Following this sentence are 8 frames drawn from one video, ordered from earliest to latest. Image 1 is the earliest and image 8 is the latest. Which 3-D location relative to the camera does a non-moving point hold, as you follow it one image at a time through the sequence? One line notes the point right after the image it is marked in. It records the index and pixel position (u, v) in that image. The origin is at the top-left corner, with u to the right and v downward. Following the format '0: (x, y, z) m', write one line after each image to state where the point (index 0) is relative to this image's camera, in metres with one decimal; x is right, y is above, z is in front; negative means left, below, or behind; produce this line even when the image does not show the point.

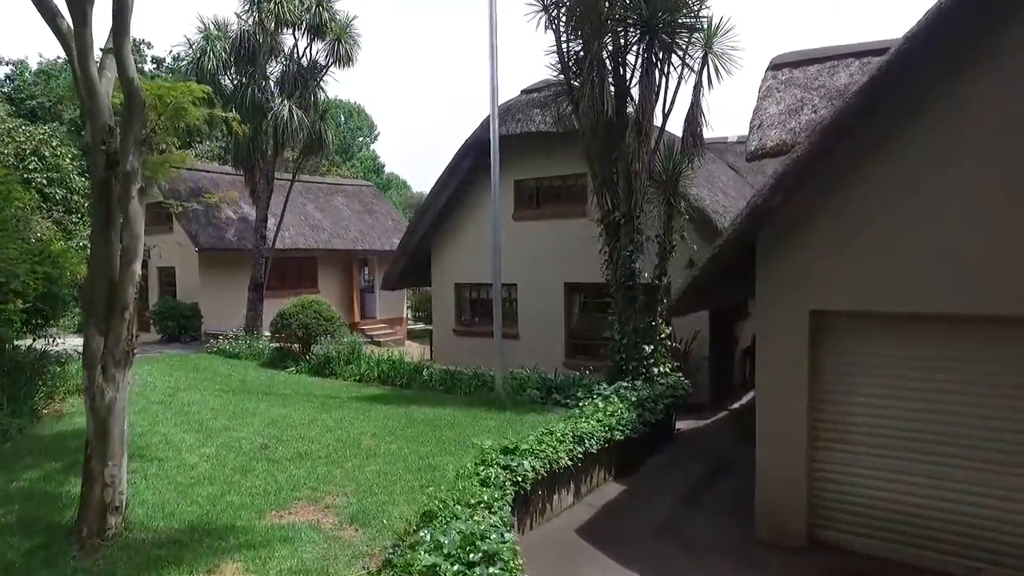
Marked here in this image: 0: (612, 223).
0: (+1.6, +1.0, +10.0) m
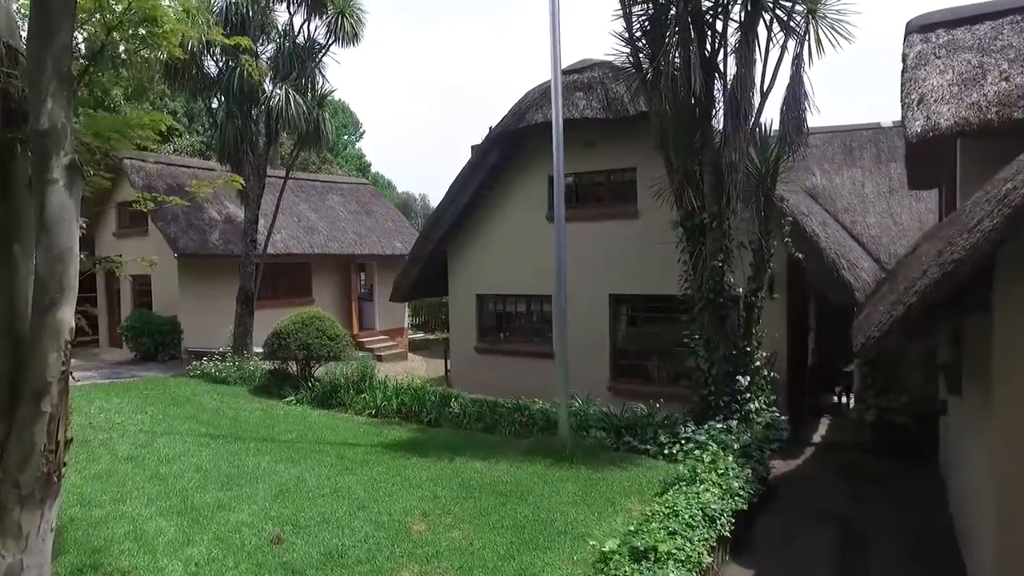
0: (+2.4, +0.8, +8.1) m
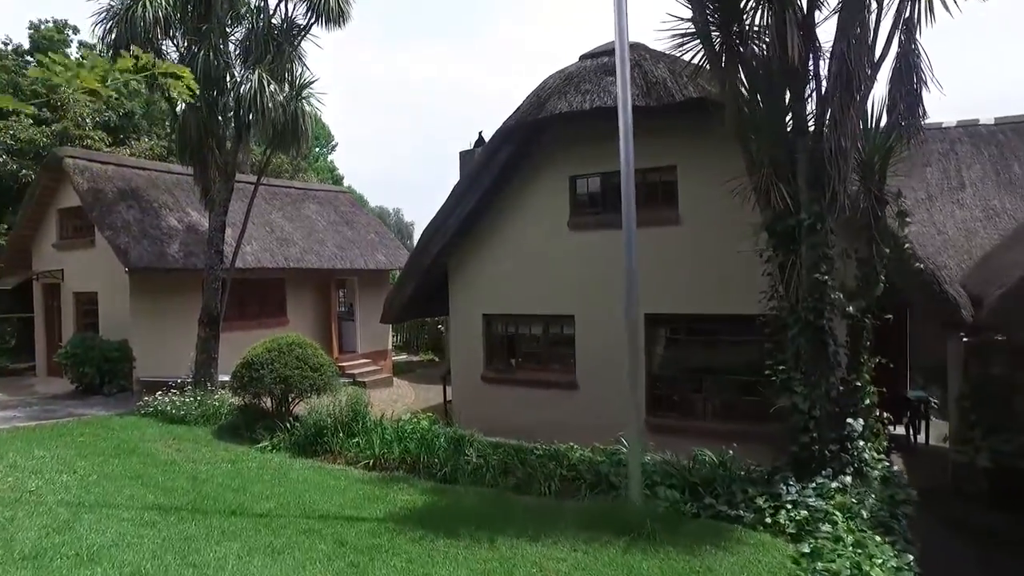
0: (+2.8, +0.6, +6.4) m
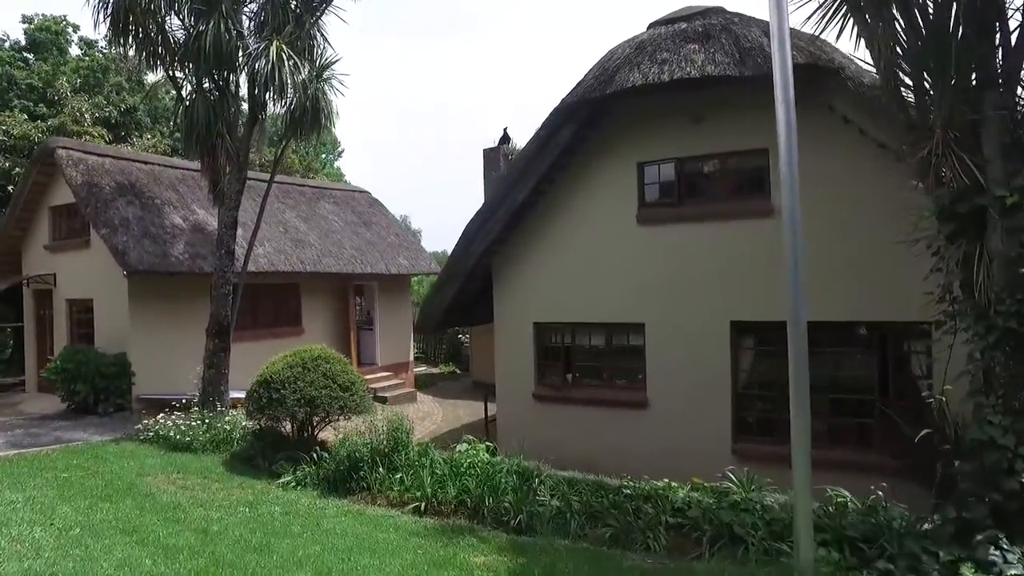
0: (+3.7, +0.6, +5.0) m
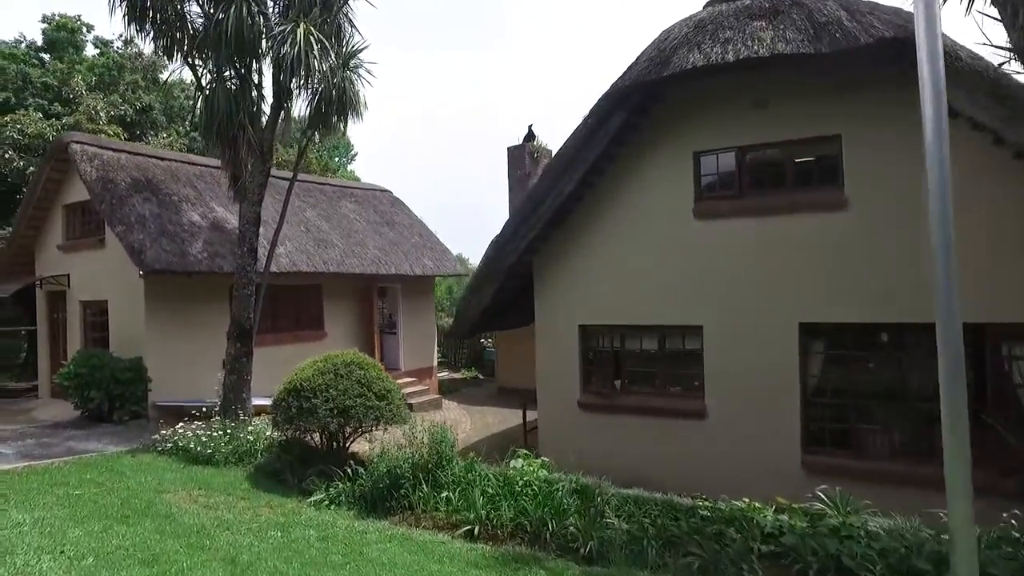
0: (+4.2, +0.7, +4.2) m
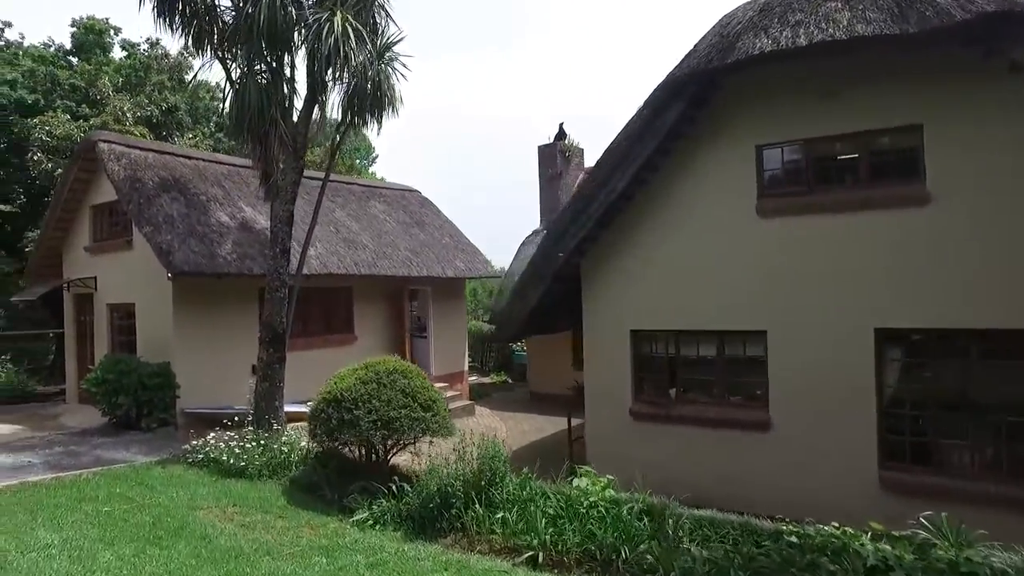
0: (+4.7, +0.7, +3.6) m
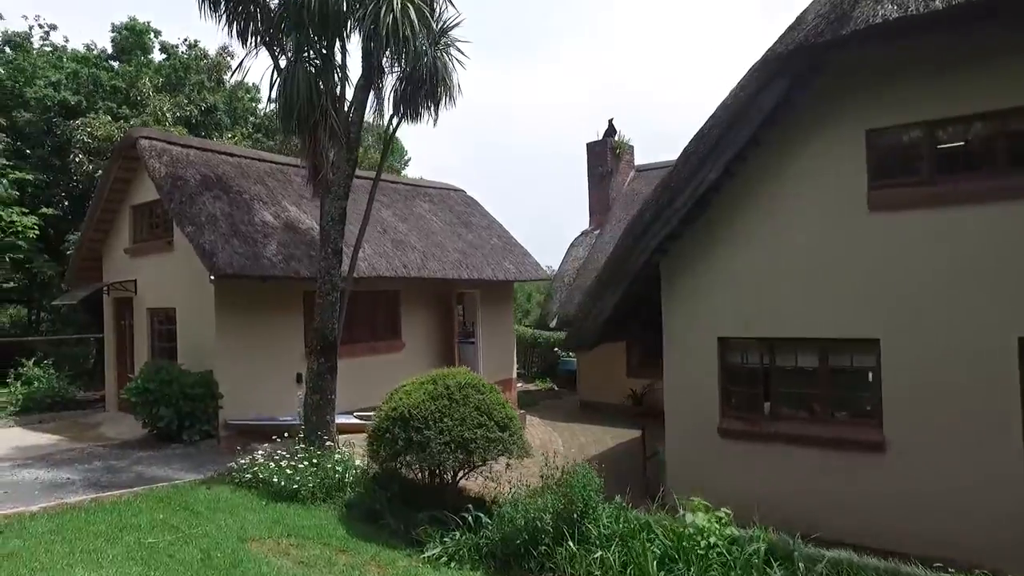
0: (+5.4, +0.7, +2.5) m
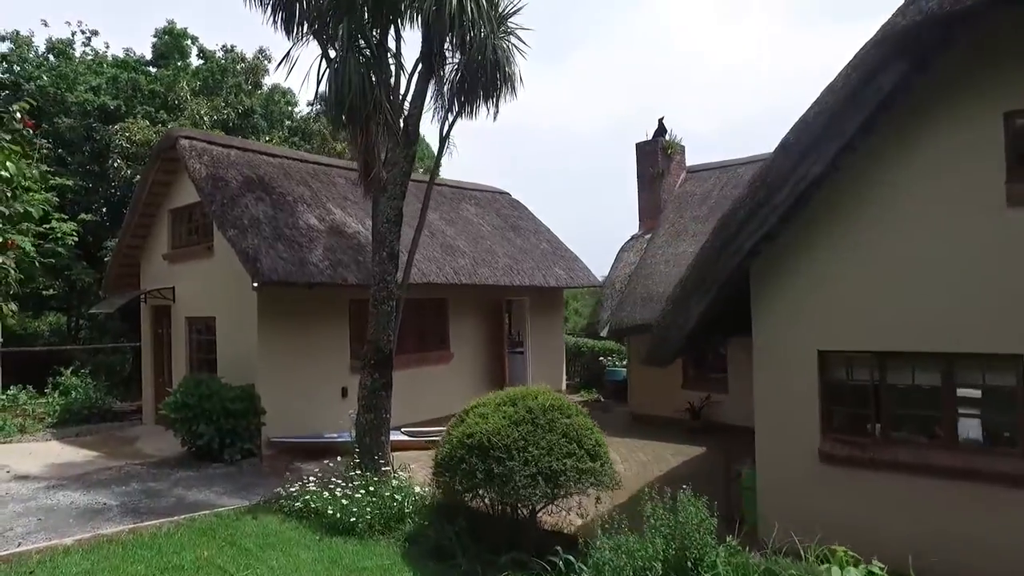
0: (+6.0, +0.6, +1.5) m
